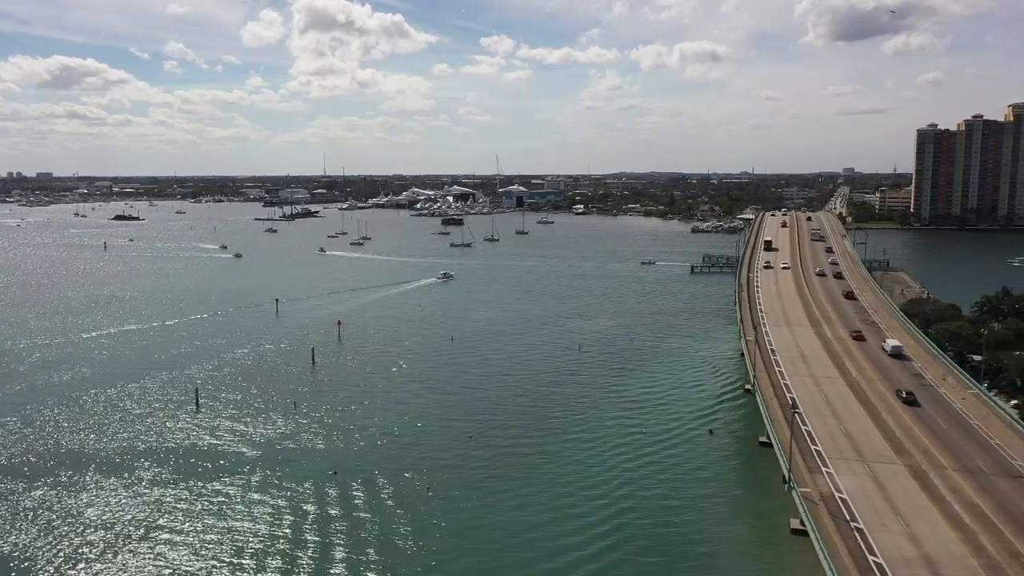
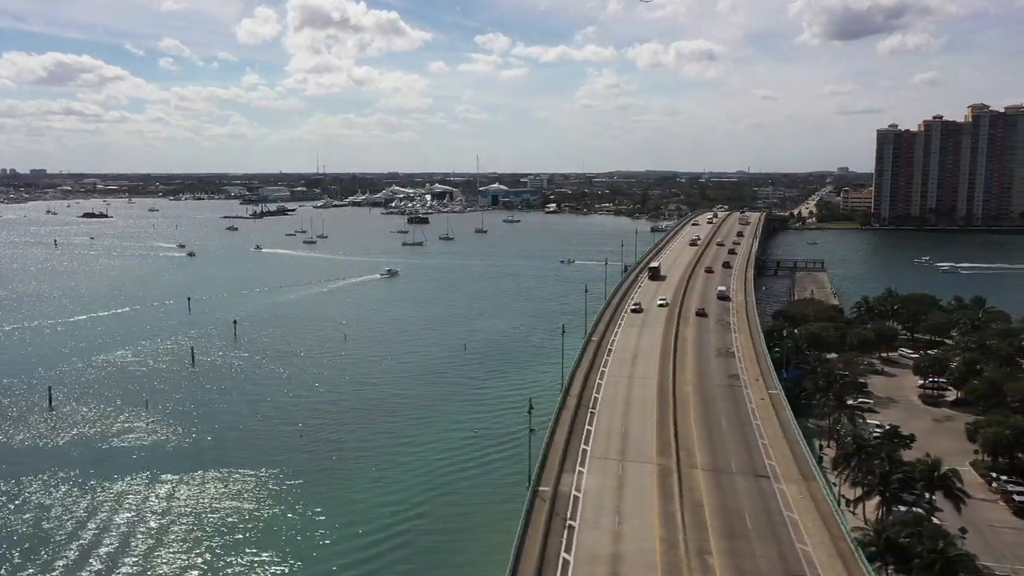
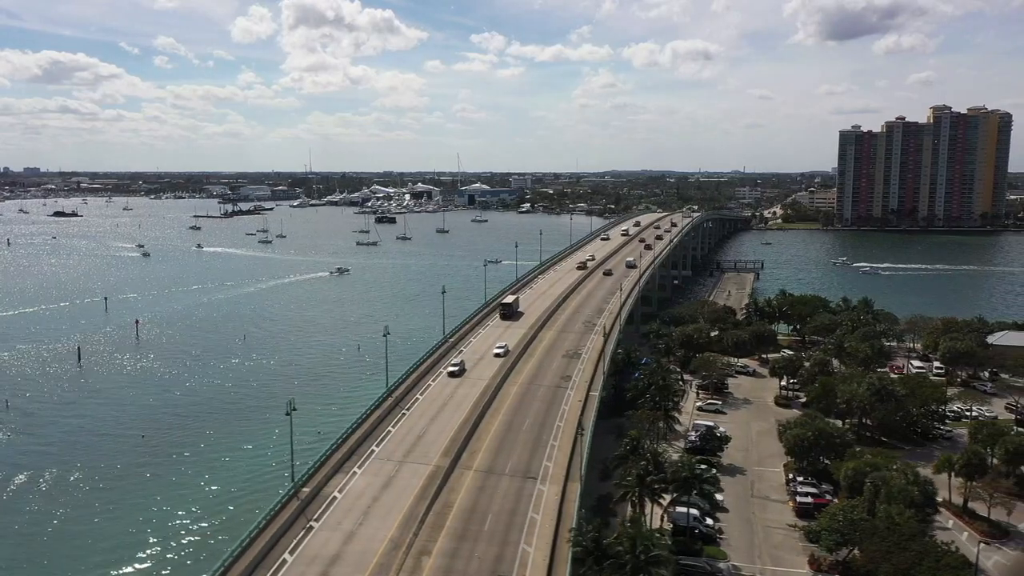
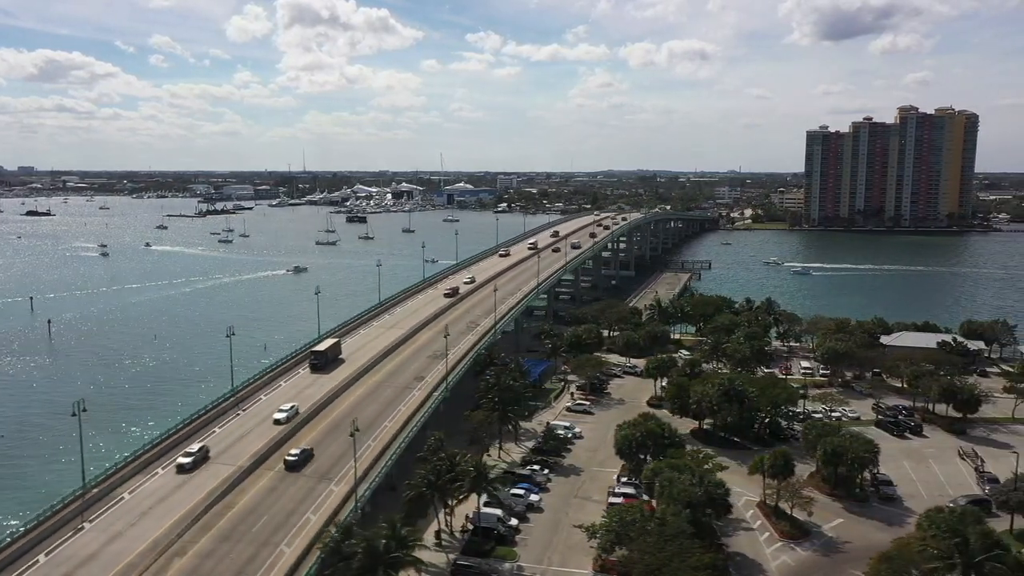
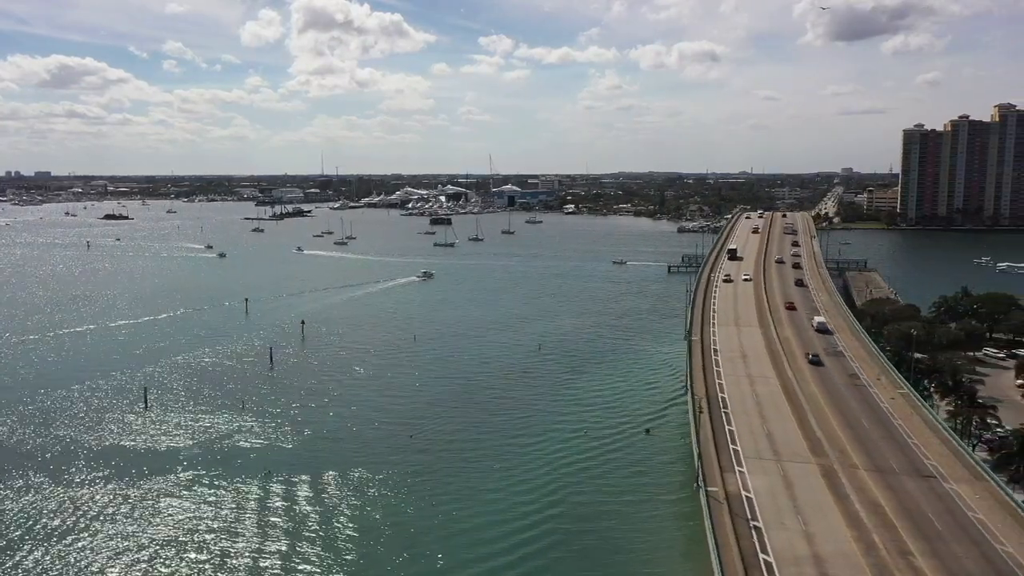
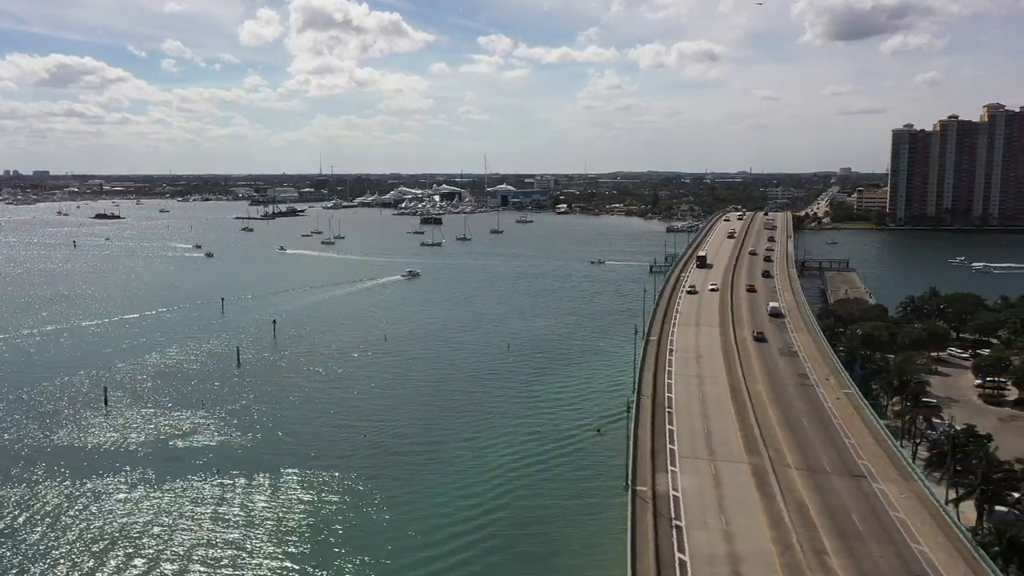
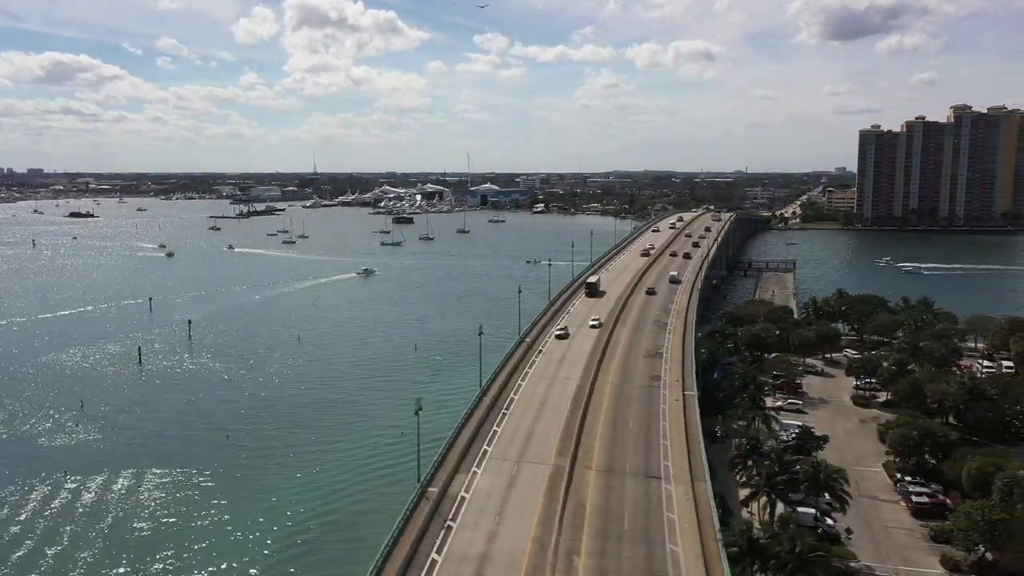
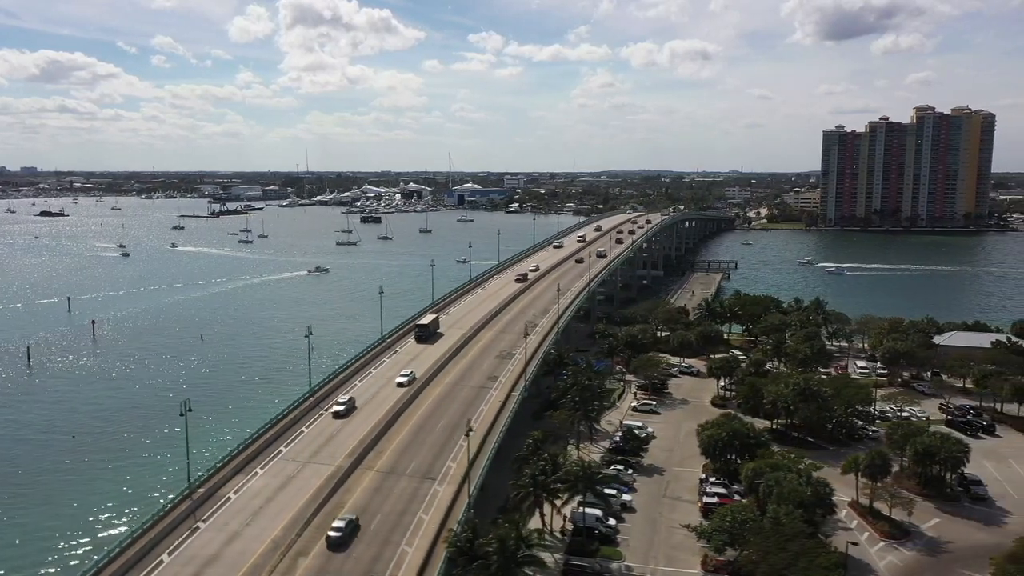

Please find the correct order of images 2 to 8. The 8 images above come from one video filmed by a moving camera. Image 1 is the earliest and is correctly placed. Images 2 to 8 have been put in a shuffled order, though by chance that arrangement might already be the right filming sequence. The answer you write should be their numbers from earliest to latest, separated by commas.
5, 6, 2, 7, 3, 8, 4
